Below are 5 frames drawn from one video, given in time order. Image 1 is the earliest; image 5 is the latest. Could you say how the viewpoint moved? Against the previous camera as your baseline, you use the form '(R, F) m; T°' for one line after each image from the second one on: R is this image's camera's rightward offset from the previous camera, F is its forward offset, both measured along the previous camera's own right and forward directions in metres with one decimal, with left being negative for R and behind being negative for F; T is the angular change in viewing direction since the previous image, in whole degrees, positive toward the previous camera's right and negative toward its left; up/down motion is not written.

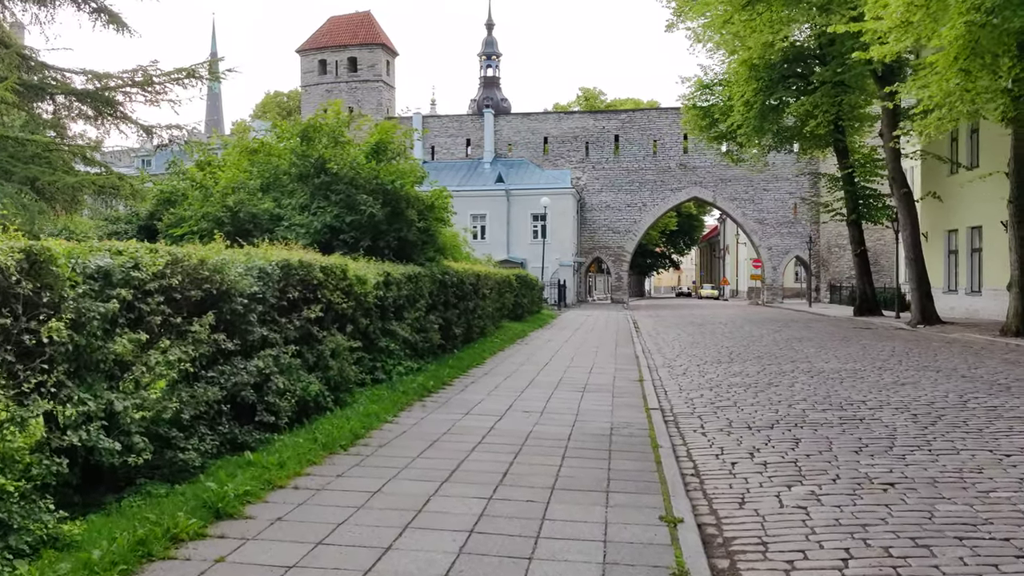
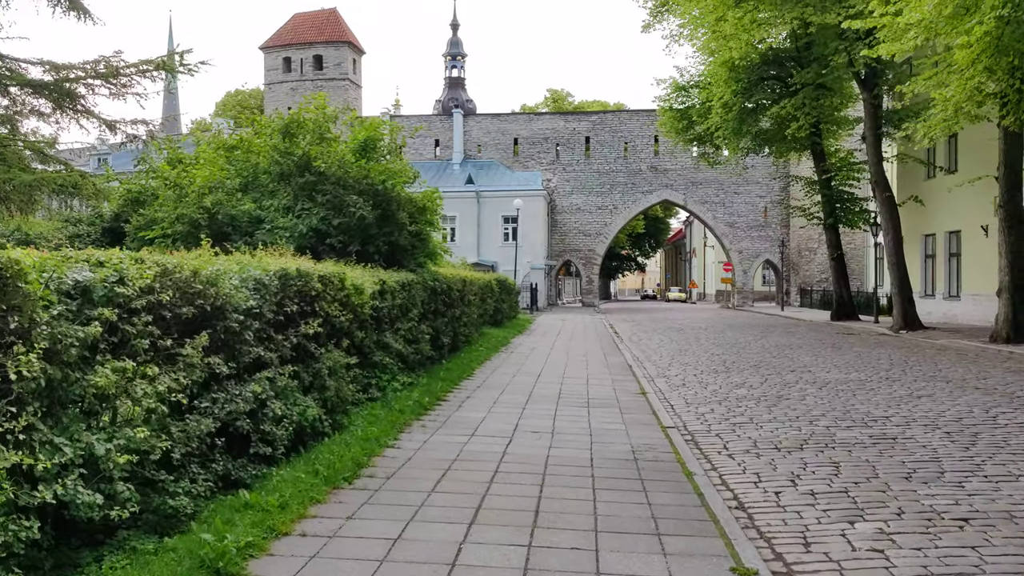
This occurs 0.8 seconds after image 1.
(-0.5, +0.7) m; +3°
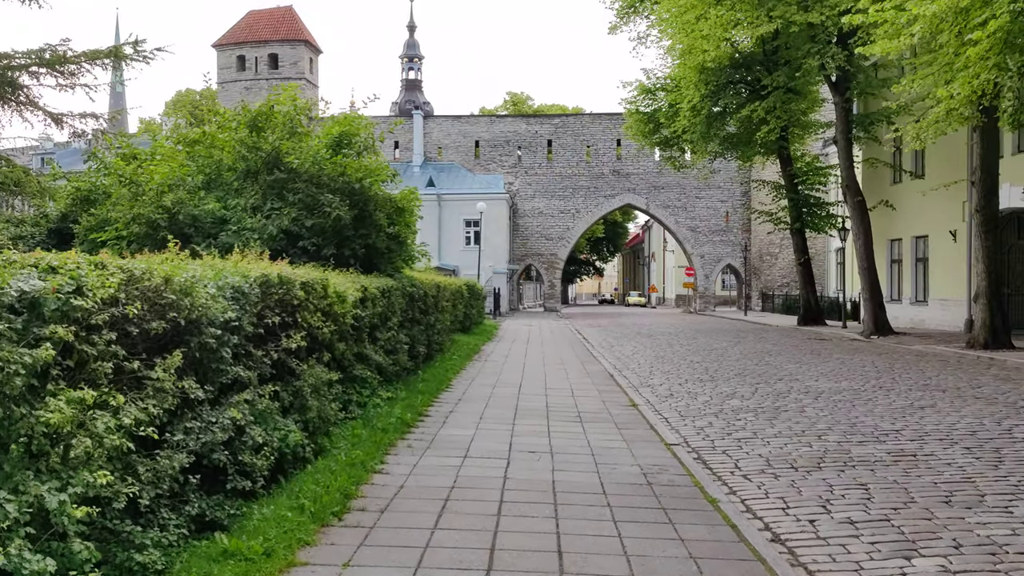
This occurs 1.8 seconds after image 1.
(-0.4, +0.7) m; +3°
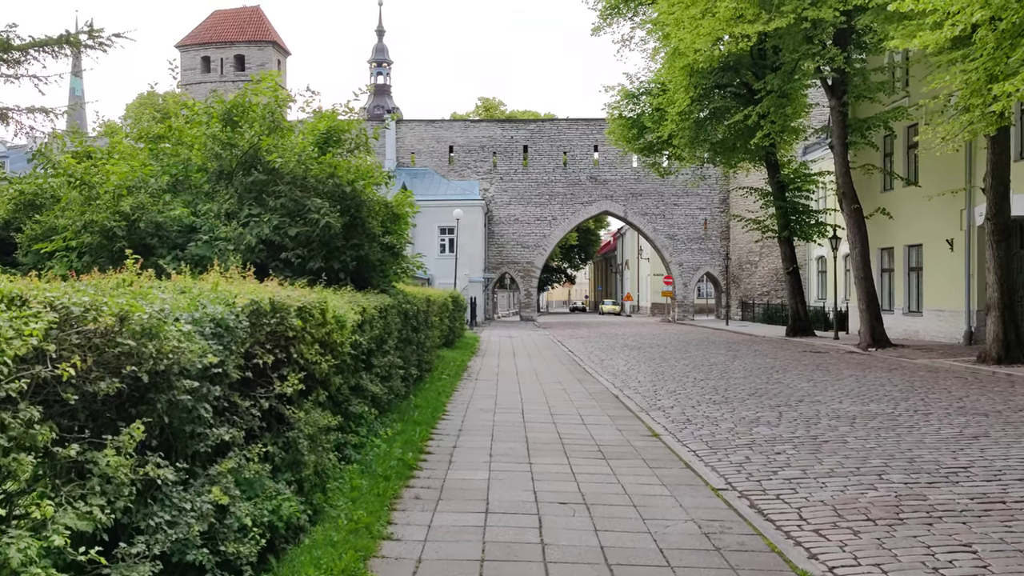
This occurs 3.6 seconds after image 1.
(-0.5, +1.2) m; +2°
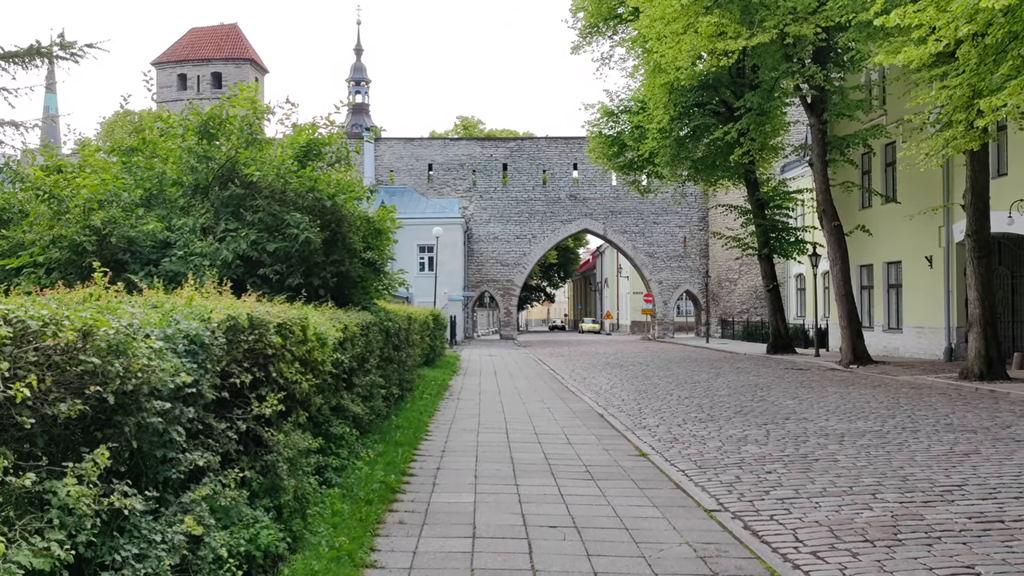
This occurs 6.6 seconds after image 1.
(-0.1, +0.2) m; +1°
